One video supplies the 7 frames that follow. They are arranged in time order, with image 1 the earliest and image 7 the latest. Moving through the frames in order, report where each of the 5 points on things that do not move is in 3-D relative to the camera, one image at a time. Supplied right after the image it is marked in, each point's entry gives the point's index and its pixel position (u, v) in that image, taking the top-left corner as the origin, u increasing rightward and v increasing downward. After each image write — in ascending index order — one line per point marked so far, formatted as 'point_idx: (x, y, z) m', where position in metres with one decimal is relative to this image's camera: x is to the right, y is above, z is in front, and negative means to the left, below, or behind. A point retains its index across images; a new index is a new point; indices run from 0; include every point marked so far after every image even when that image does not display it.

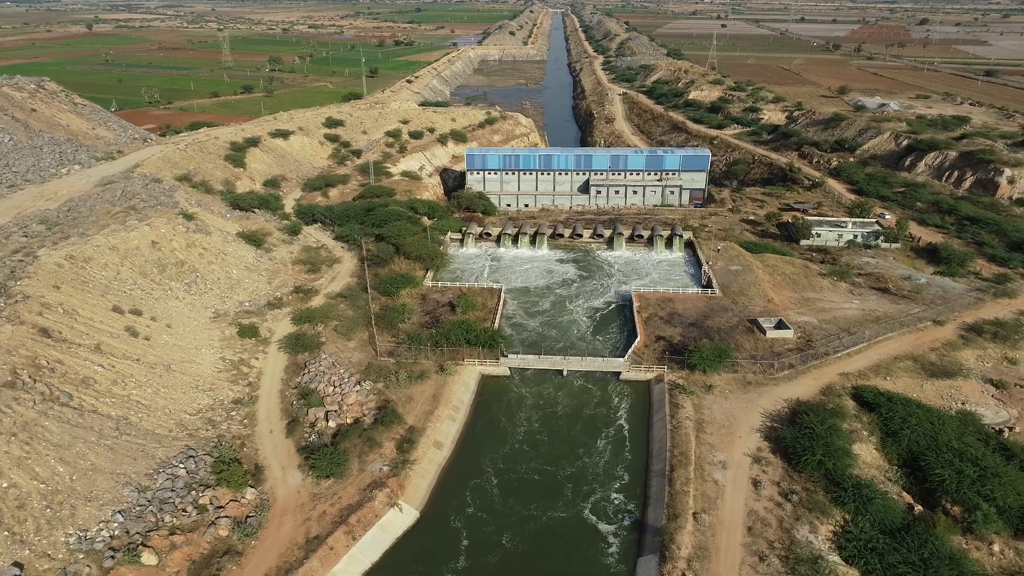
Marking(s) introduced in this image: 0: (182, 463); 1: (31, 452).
0: (-8.8, -4.6, +17.4) m
1: (-11.6, -4.0, +15.9) m
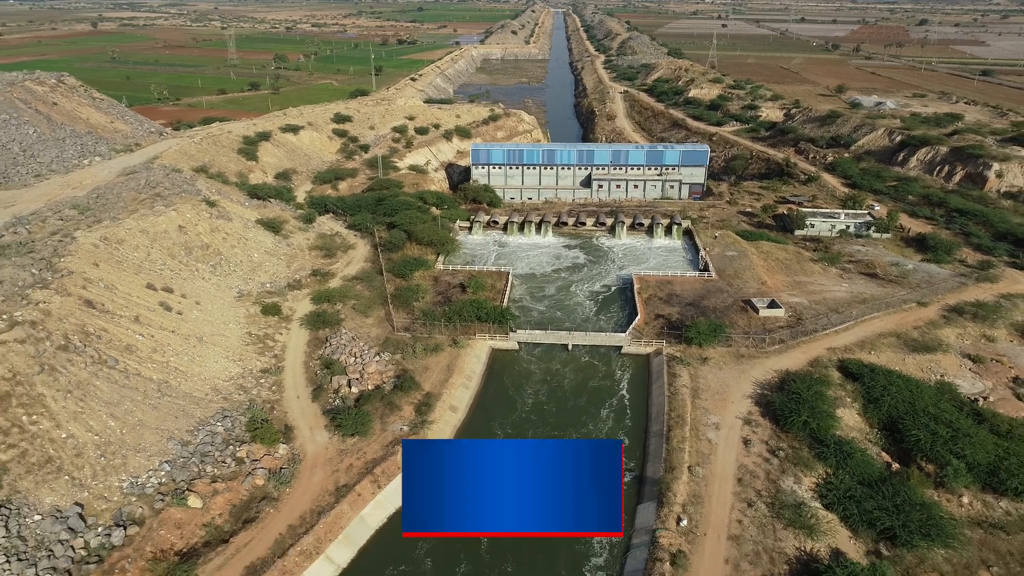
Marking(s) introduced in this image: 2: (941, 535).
0: (-8.5, -3.9, +18.9) m
1: (-11.3, -3.2, +17.4) m
2: (+10.5, -6.0, +16.1) m
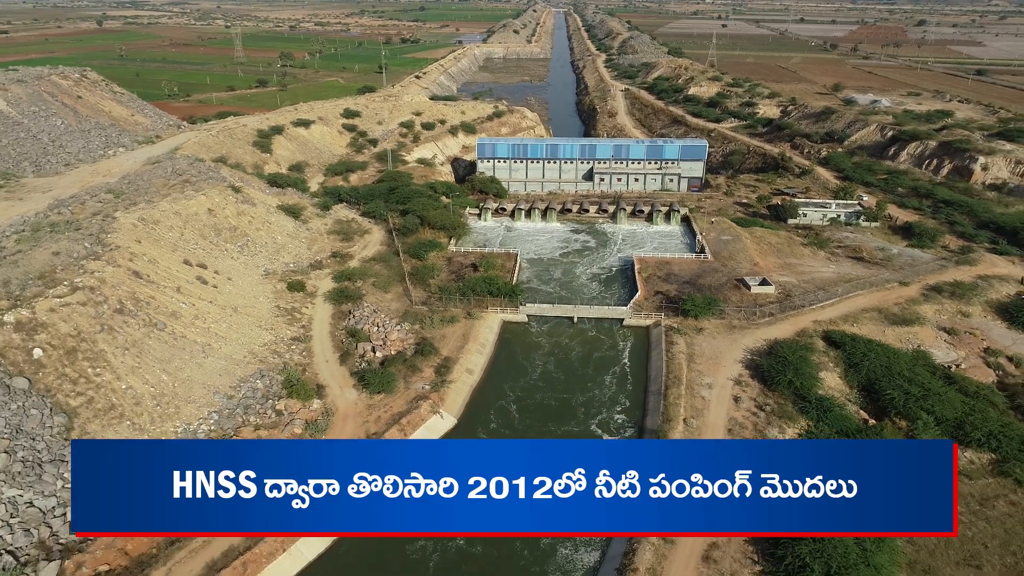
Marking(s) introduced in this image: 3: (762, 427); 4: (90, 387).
0: (-8.1, -2.9, +20.8) m
1: (-11.0, -2.2, +19.4) m
2: (+10.9, -5.1, +18.0) m
3: (+7.6, -4.2, +19.9) m
4: (-11.6, -2.7, +18.0) m
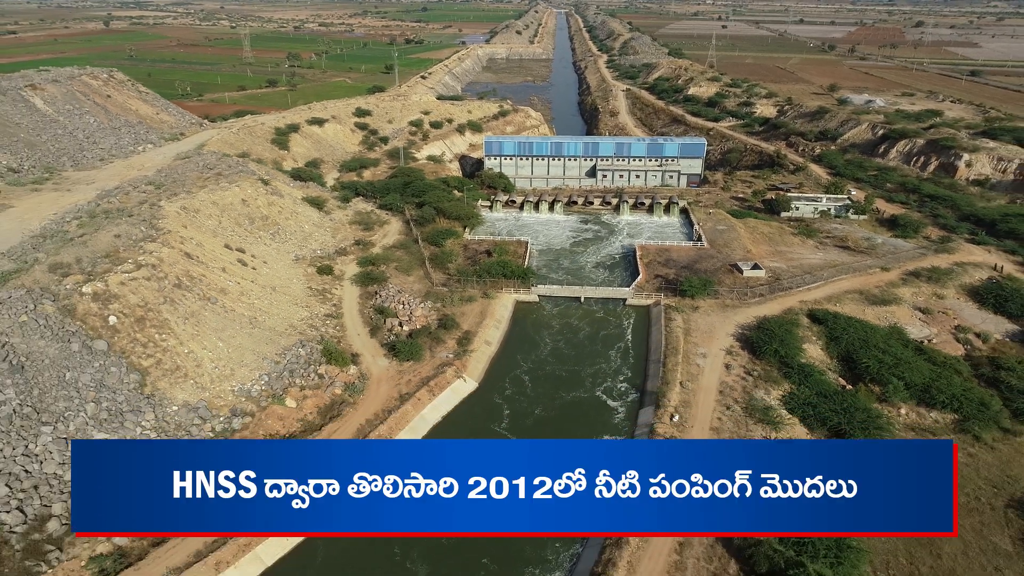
0: (-7.6, -2.2, +23.3) m
1: (-10.4, -1.5, +21.8) m
2: (+11.4, -4.4, +20.5) m
3: (+8.1, -3.5, +22.3) m
4: (-11.1, -1.9, +20.4) m
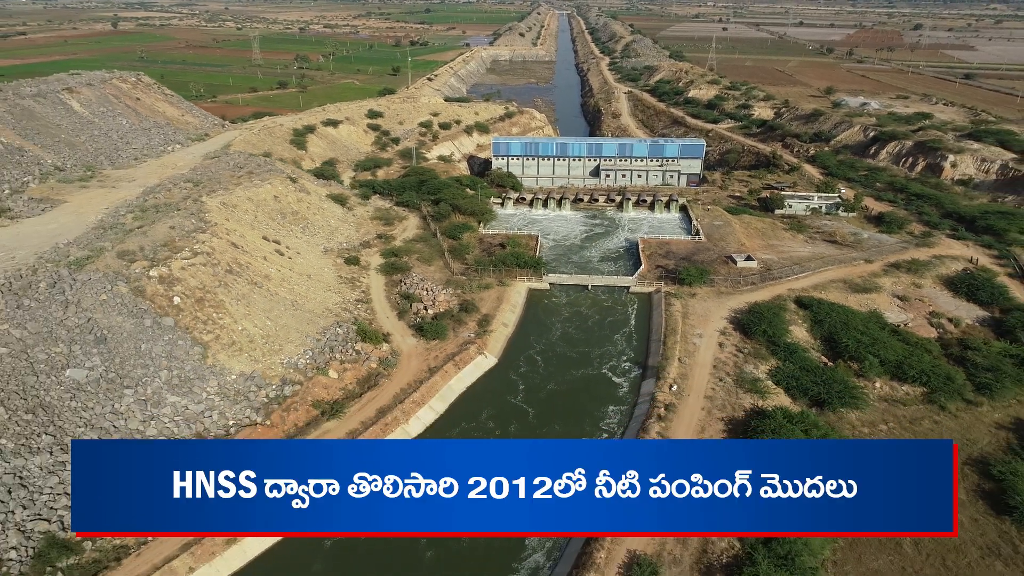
0: (-6.9, -1.6, +25.9) m
1: (-9.8, -0.9, +24.5) m
2: (+12.0, -3.9, +23.1) m
3: (+8.7, -2.9, +25.0) m
4: (-10.5, -1.4, +23.1) m
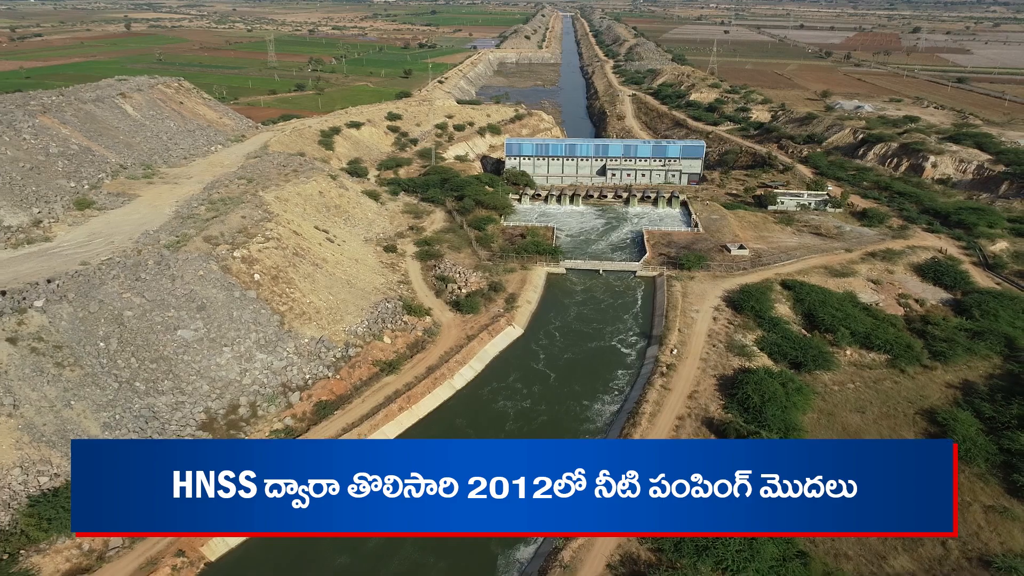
0: (-5.8, -0.7, +30.3) m
1: (-8.7, 0.0, +28.8) m
2: (+13.1, -3.1, +27.4) m
3: (+9.8, -2.1, +29.3) m
4: (-9.4, -0.5, +27.5) m
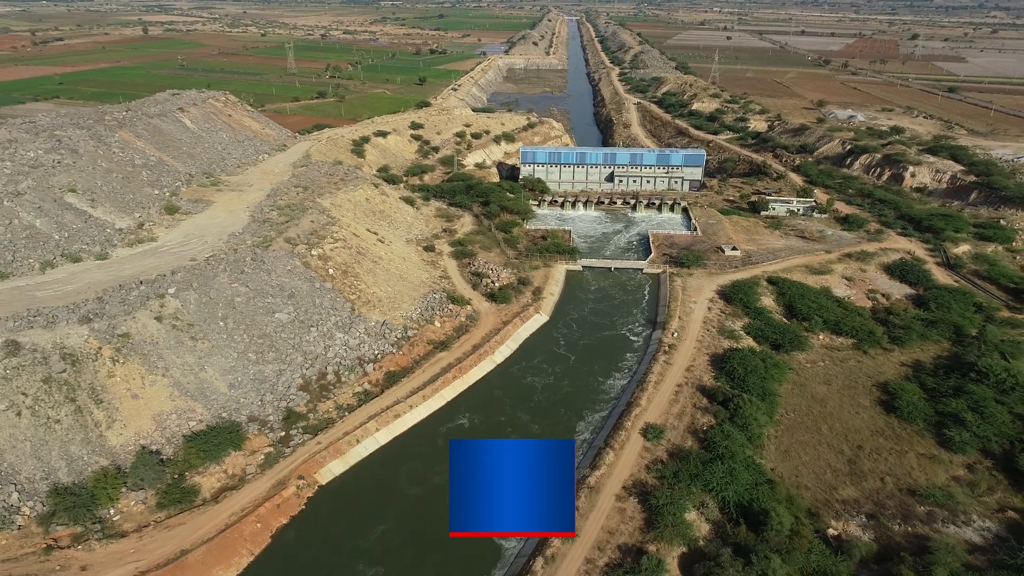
0: (-4.3, -0.4, +36.1) m
1: (-7.2, +0.4, +34.6) m
2: (+14.6, -2.8, +33.1) m
3: (+11.3, -1.8, +35.0) m
4: (-7.9, -0.1, +33.3) m
